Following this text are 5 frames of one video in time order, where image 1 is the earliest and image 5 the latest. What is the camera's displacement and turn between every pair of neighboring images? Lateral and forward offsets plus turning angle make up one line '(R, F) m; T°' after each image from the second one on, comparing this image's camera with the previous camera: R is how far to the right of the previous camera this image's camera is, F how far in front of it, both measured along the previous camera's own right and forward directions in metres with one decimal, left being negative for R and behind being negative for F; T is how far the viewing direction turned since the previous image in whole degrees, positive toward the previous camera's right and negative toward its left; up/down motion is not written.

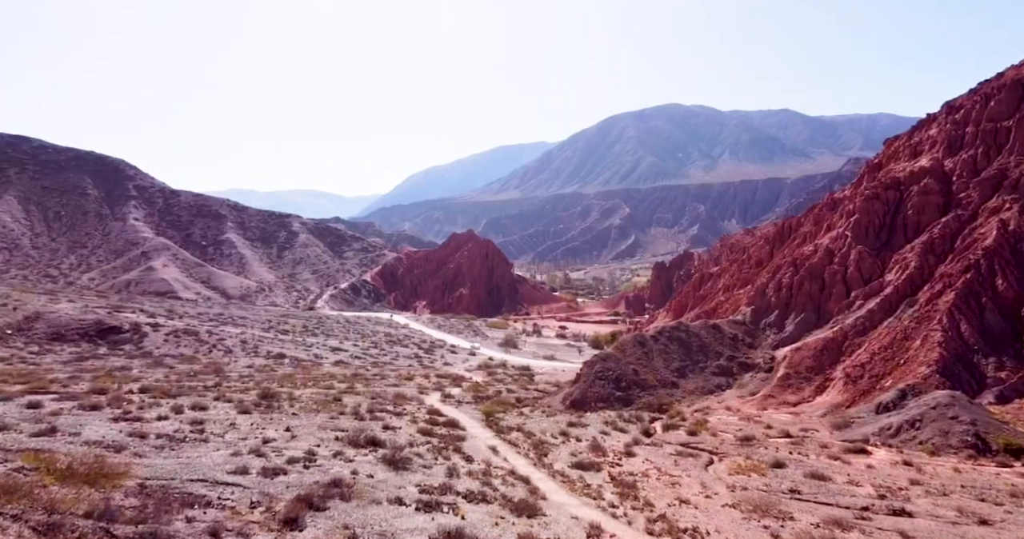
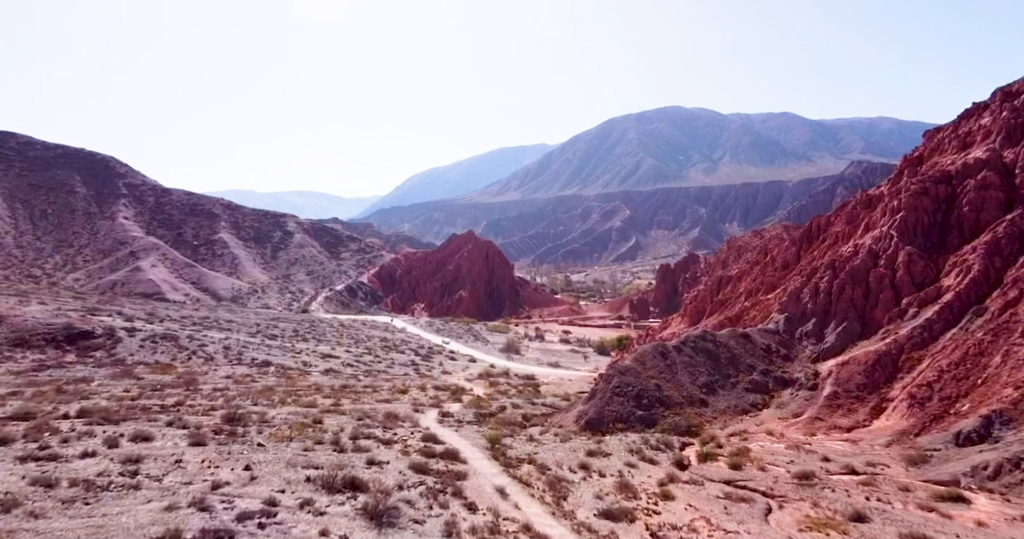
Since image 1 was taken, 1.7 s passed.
(-0.3, +2.9) m; 0°
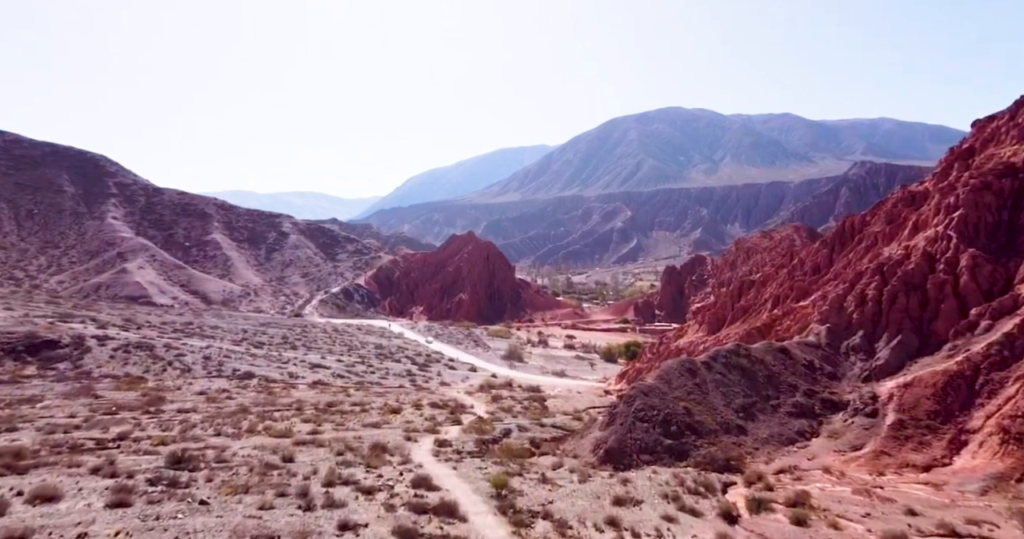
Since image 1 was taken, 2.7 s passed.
(-0.2, +3.0) m; 0°
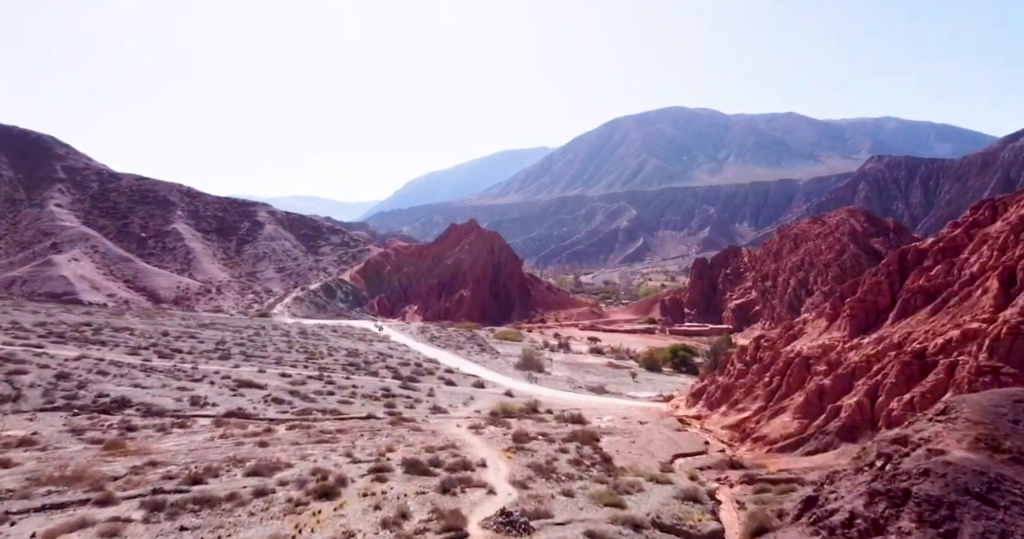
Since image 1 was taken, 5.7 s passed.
(-1.1, +13.4) m; 0°
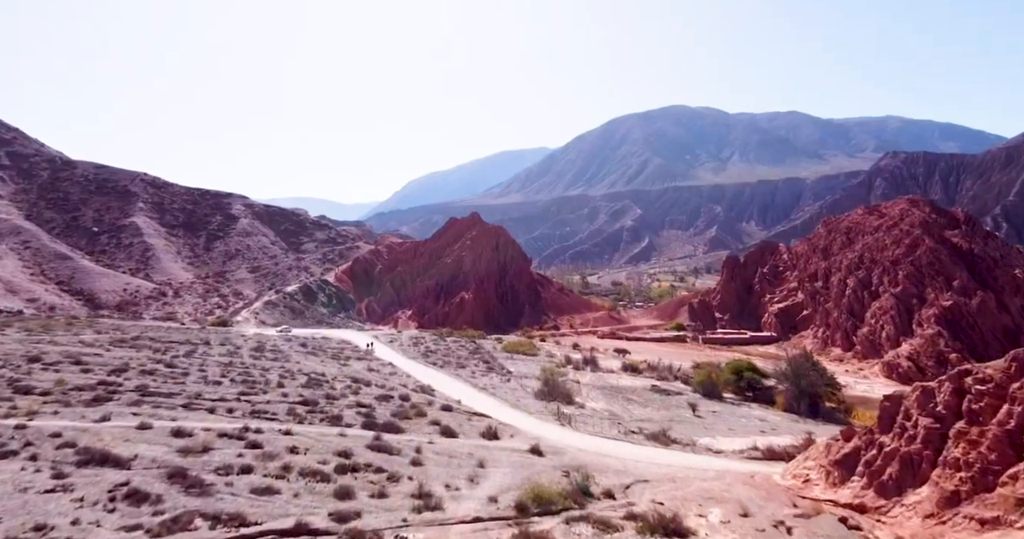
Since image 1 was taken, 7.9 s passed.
(-1.0, +11.1) m; 0°
